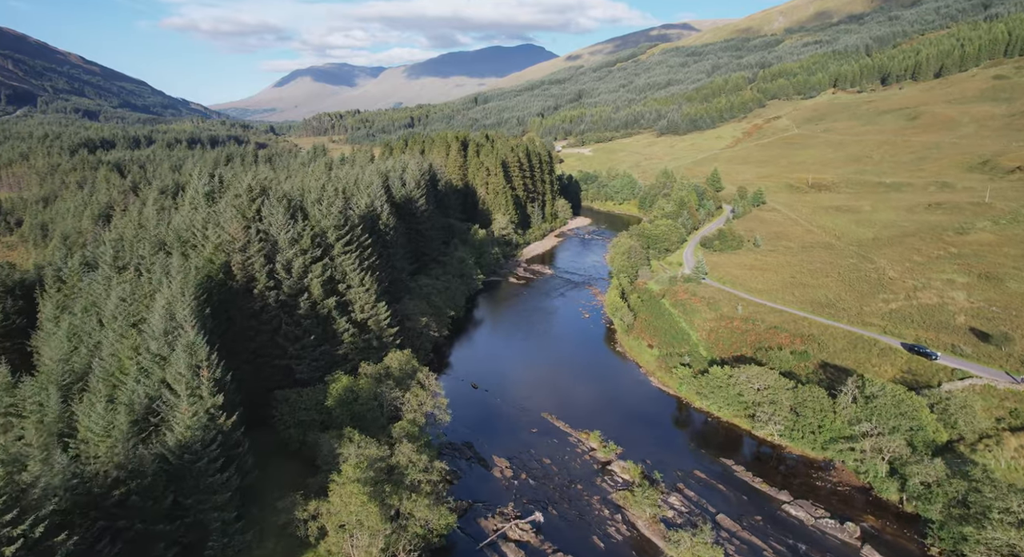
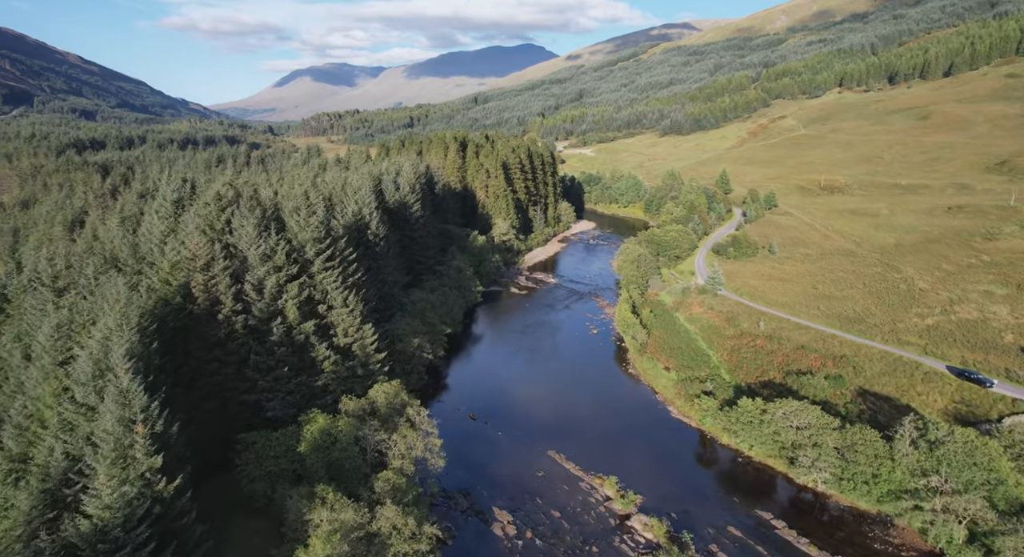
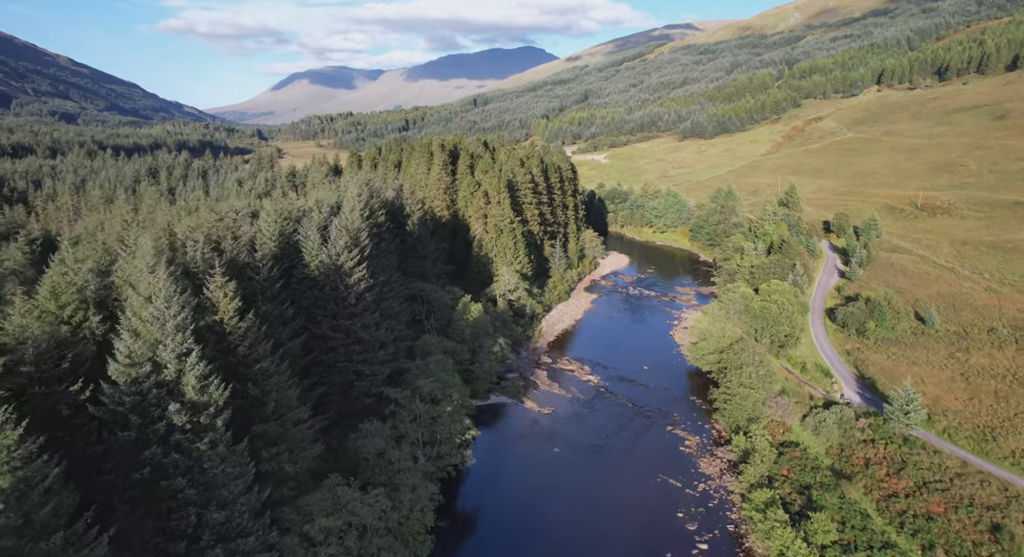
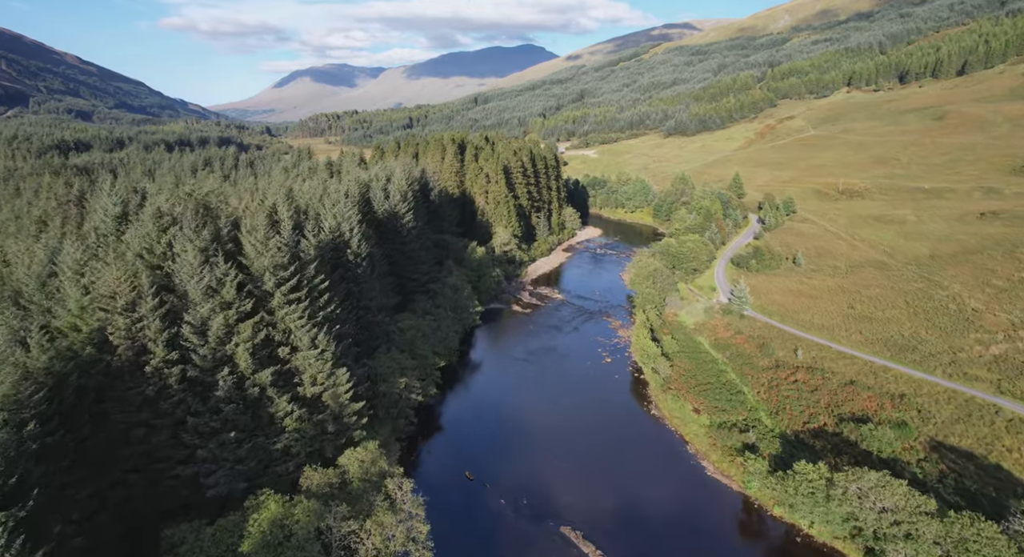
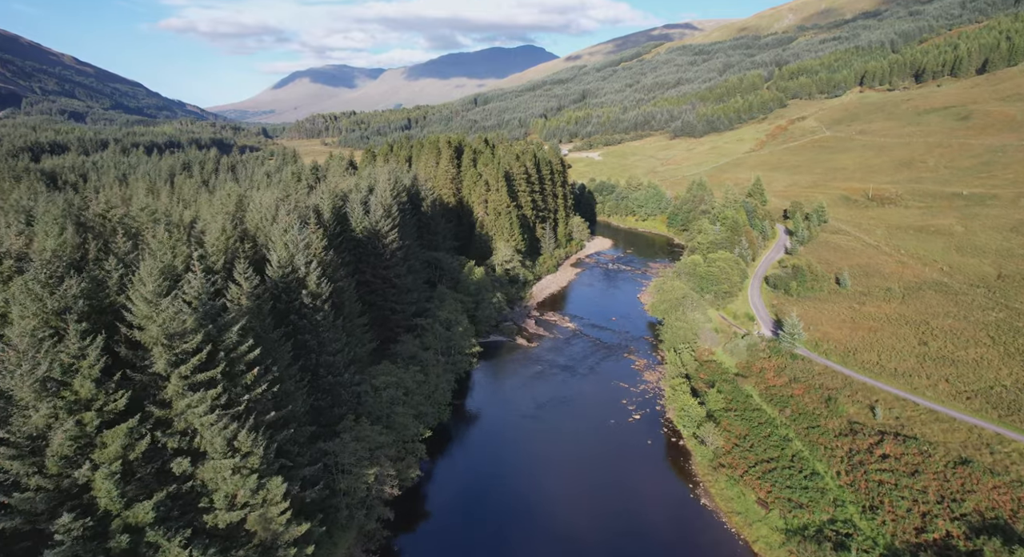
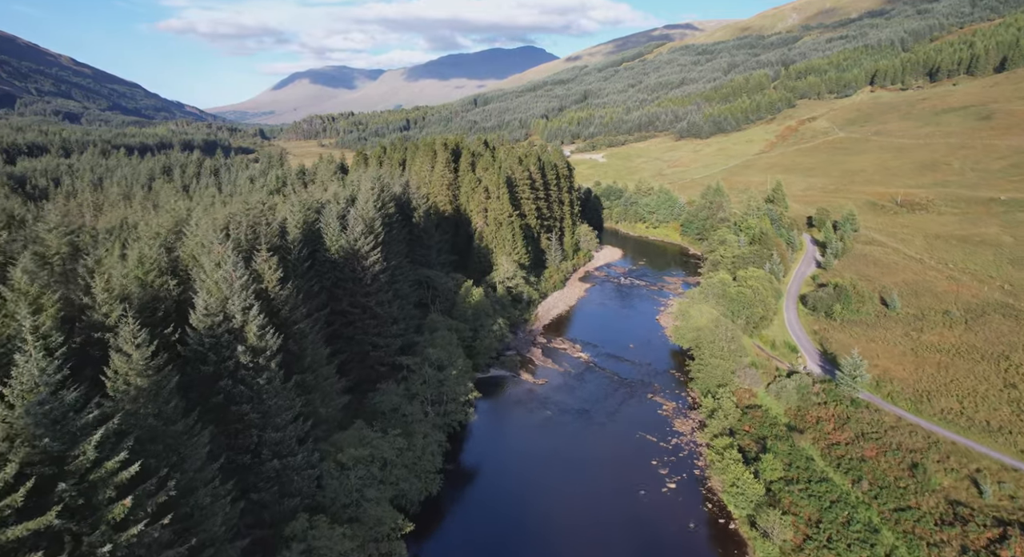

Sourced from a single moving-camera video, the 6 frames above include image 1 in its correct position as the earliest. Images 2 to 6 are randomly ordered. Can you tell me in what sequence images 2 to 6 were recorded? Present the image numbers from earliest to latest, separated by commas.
2, 4, 5, 6, 3
